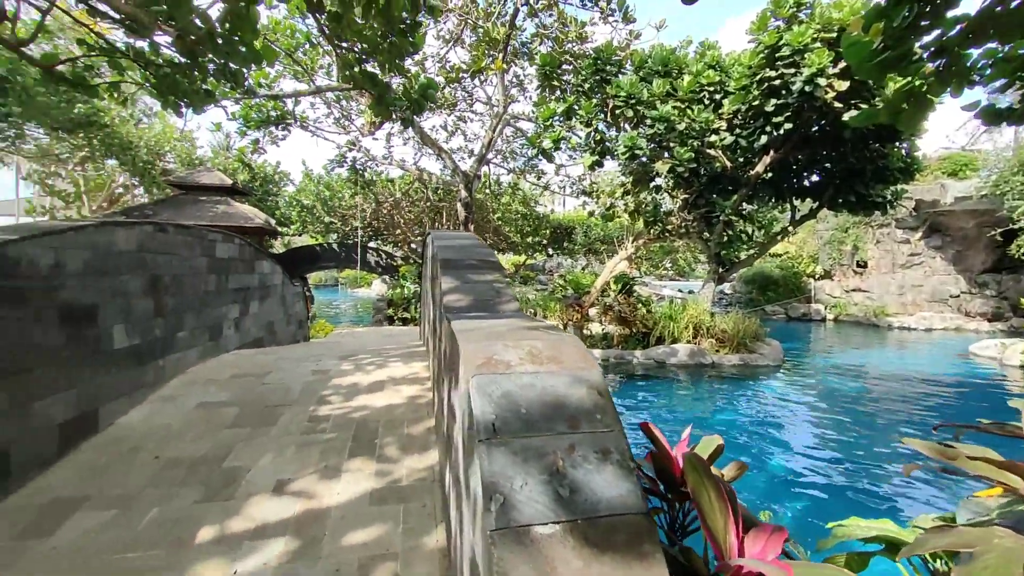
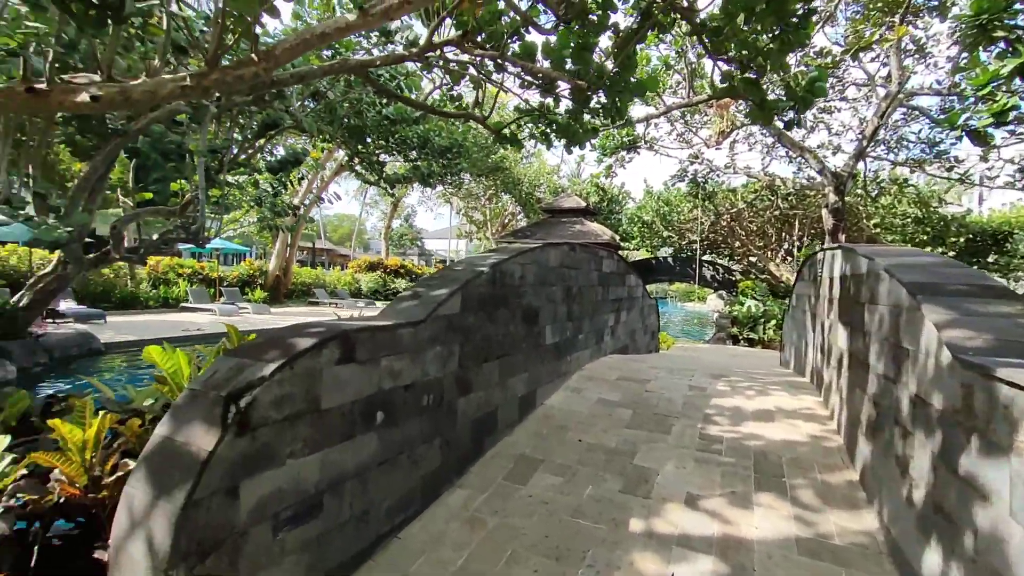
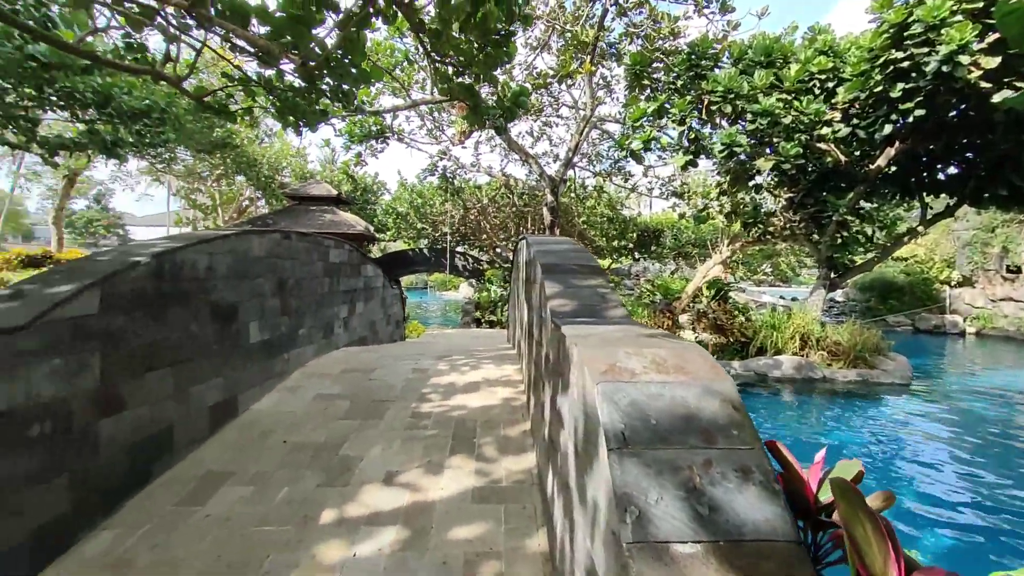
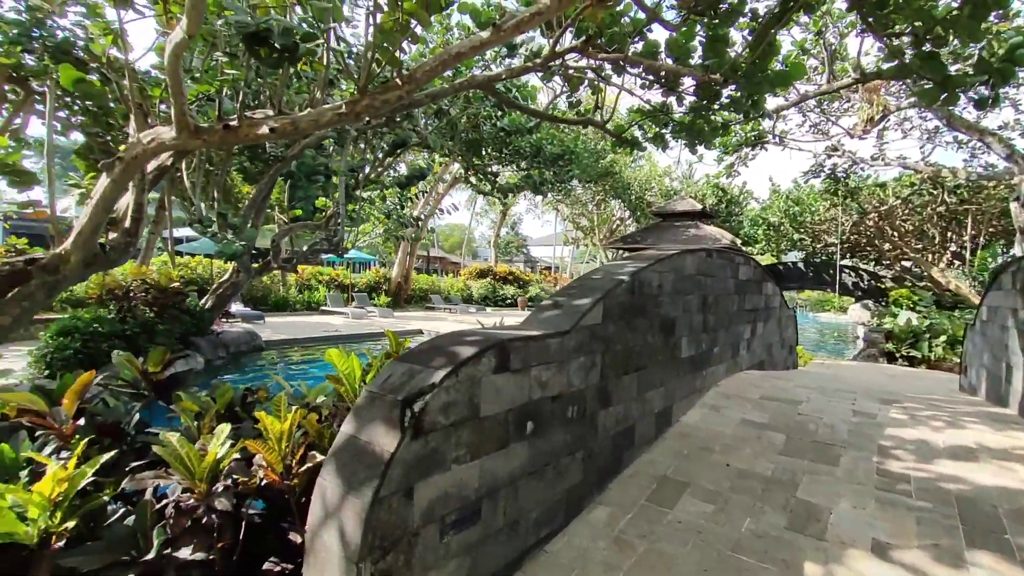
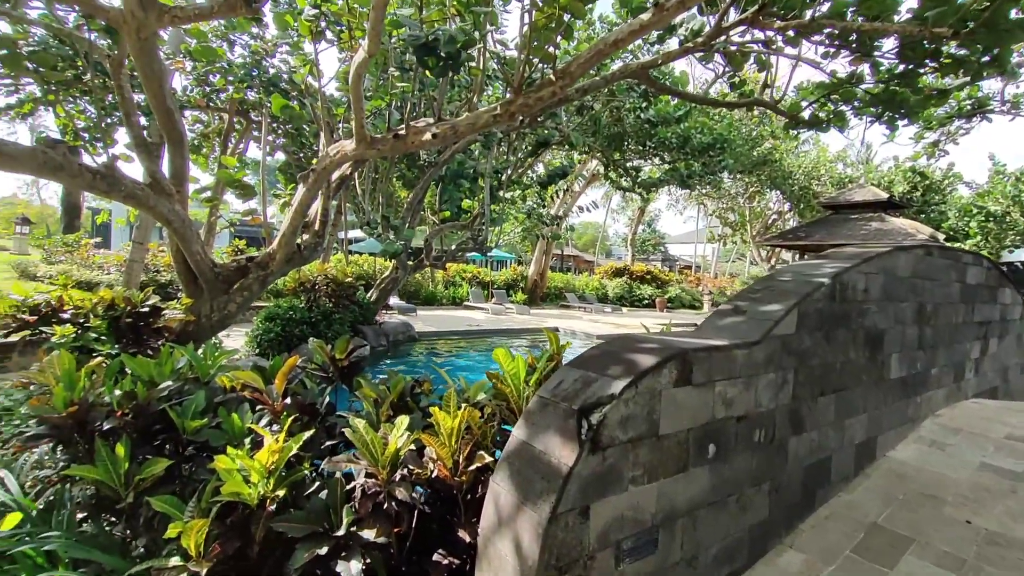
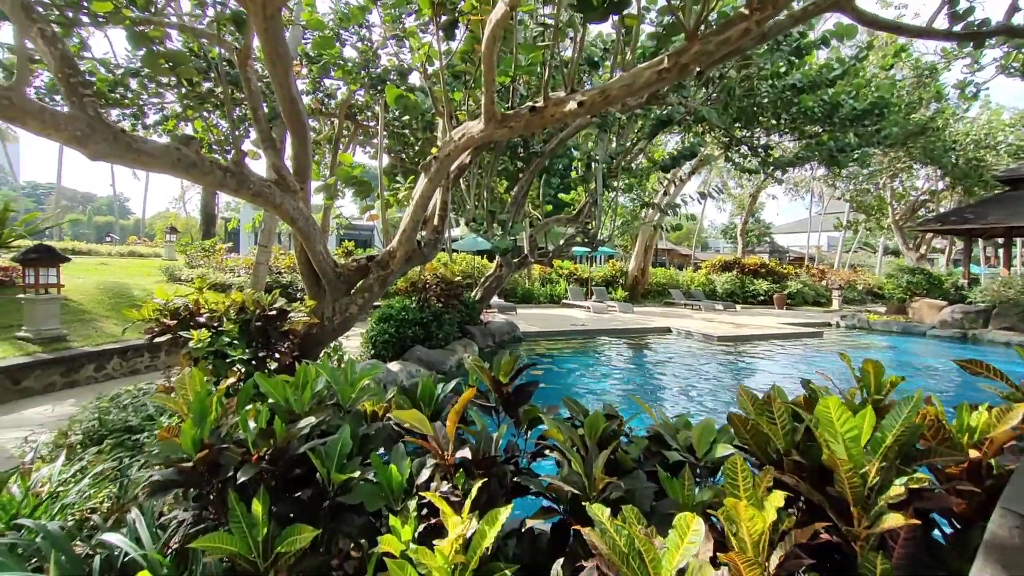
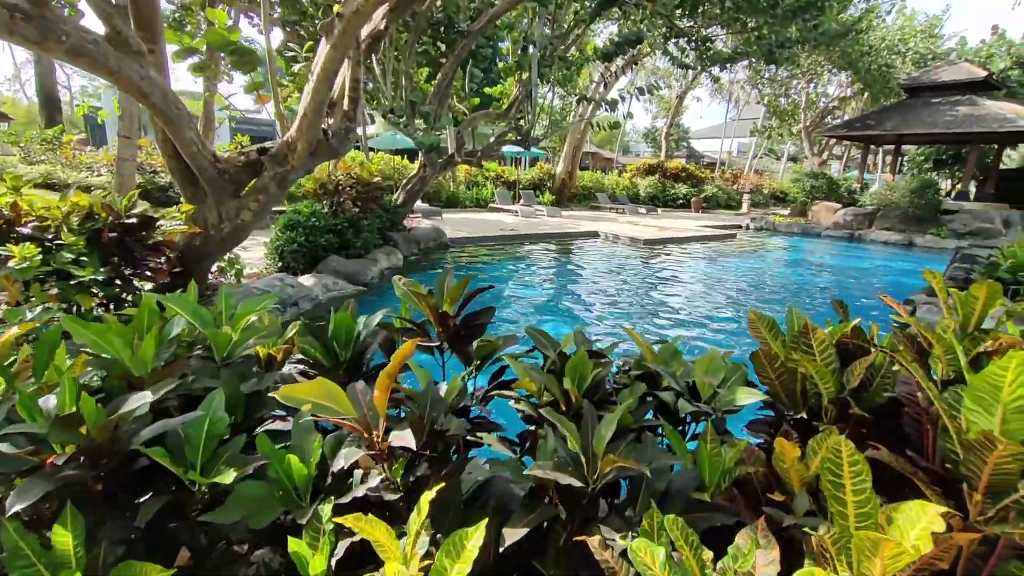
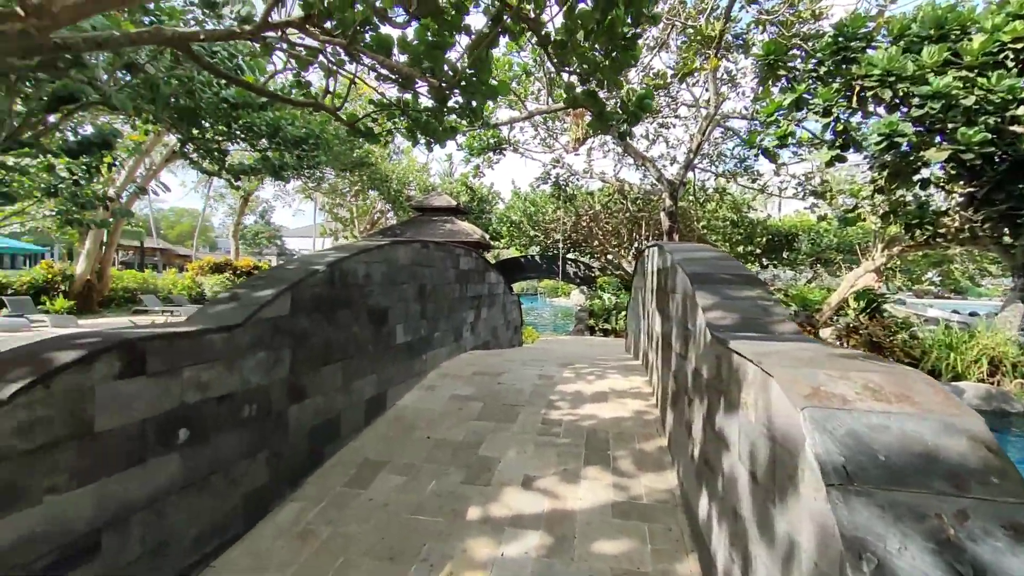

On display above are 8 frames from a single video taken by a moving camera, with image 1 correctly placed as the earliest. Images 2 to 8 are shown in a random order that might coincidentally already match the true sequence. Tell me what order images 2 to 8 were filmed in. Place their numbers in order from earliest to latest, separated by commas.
3, 8, 2, 4, 5, 6, 7
